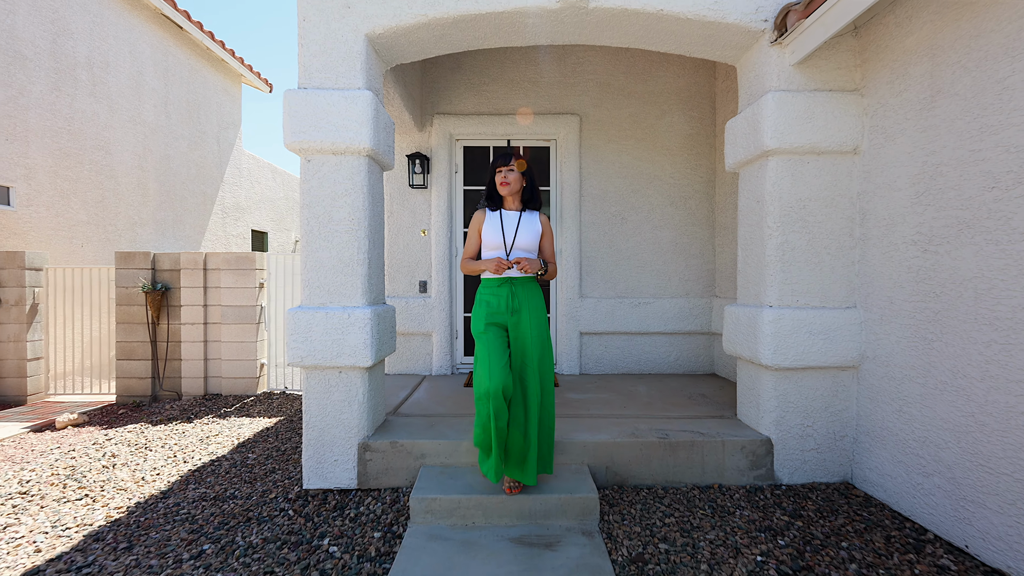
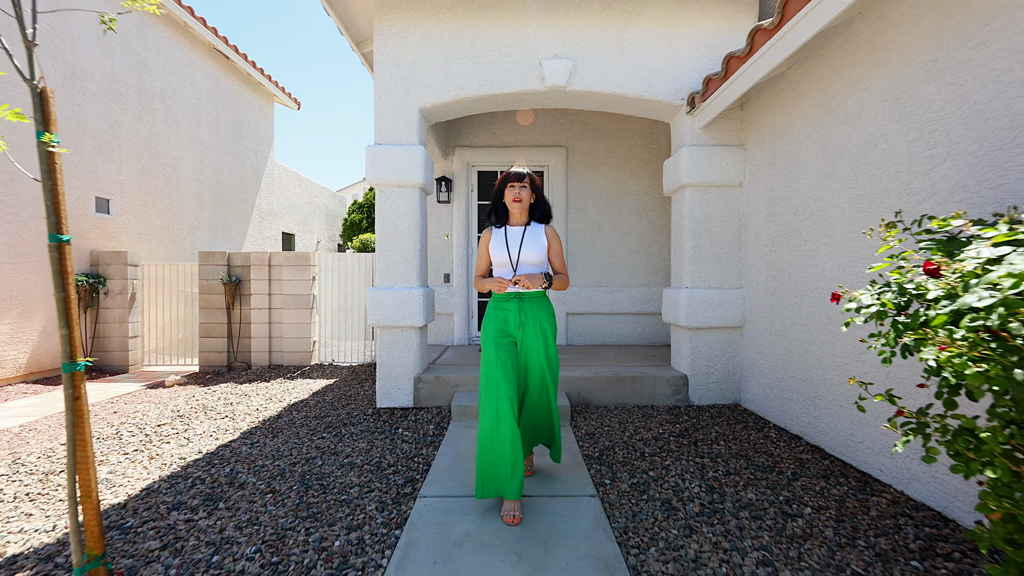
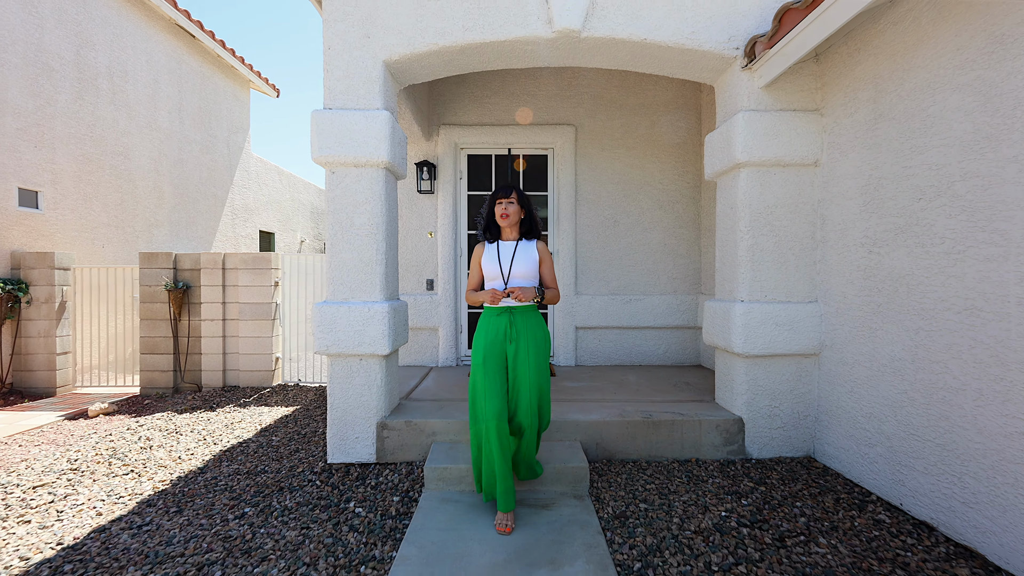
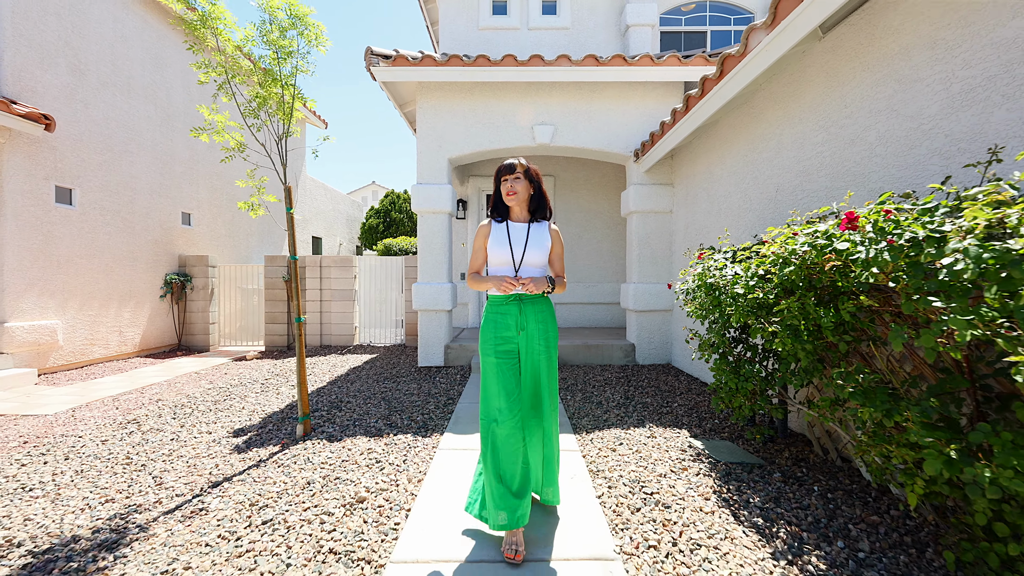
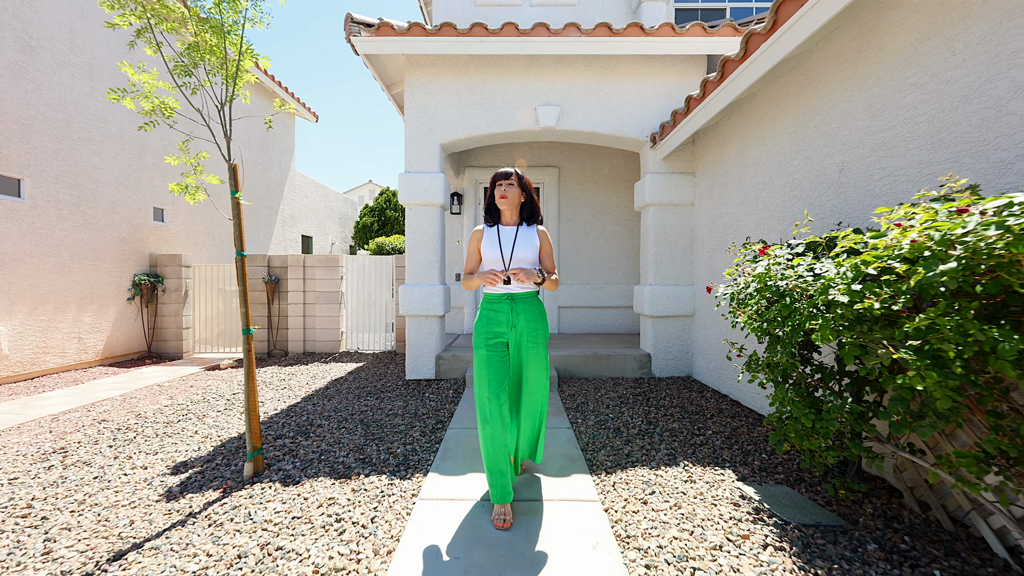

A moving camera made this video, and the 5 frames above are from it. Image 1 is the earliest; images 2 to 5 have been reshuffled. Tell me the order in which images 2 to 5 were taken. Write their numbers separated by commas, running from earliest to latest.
3, 2, 5, 4
